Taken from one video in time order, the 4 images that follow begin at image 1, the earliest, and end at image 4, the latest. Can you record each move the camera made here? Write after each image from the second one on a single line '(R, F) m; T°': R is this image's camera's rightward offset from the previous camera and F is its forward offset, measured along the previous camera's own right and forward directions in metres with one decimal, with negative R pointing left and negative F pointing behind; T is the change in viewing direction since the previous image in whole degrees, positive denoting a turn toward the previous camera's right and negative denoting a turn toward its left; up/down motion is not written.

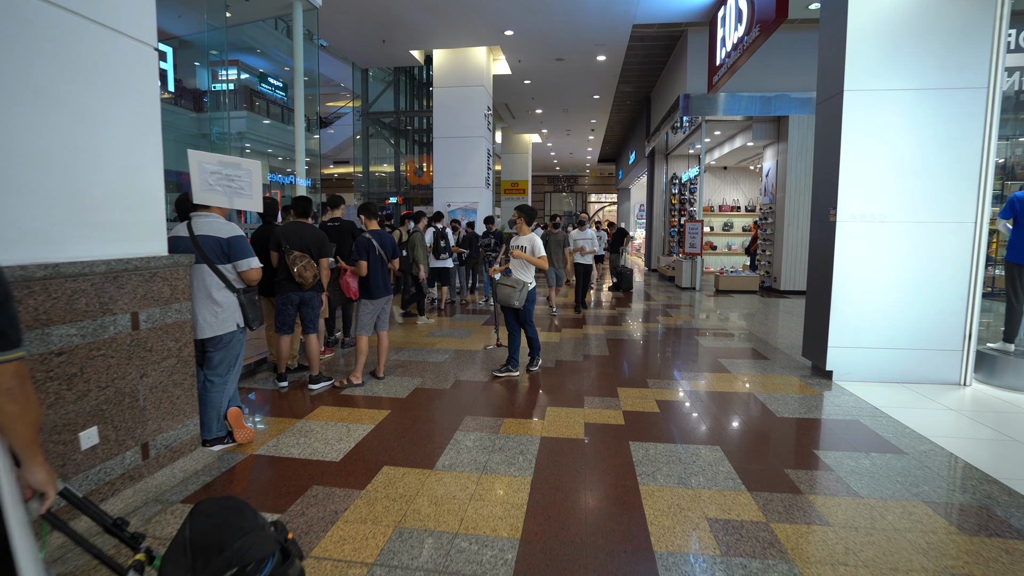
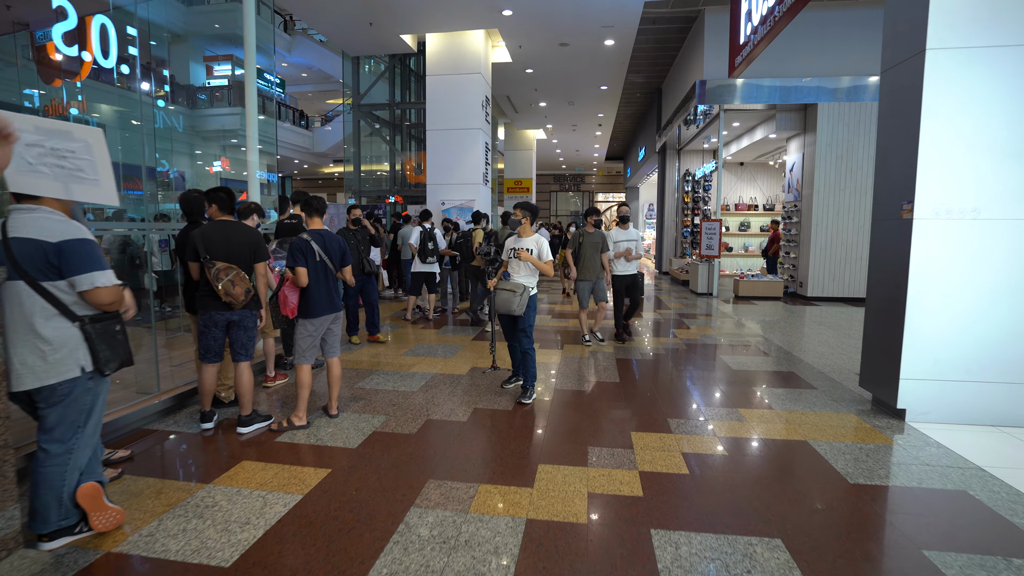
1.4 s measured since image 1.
(+0.1, +0.9) m; -1°
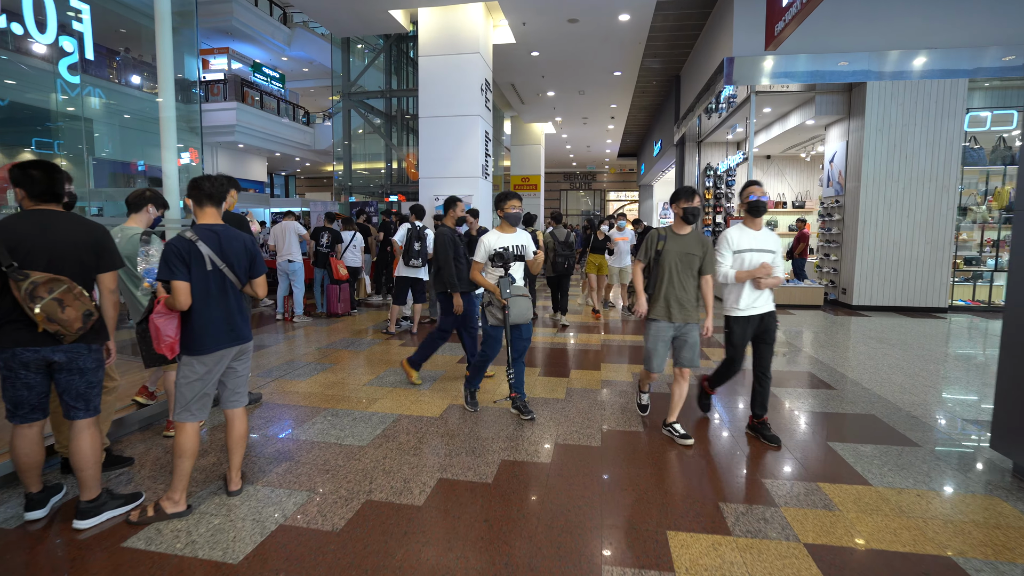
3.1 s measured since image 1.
(+0.2, +1.2) m; -1°
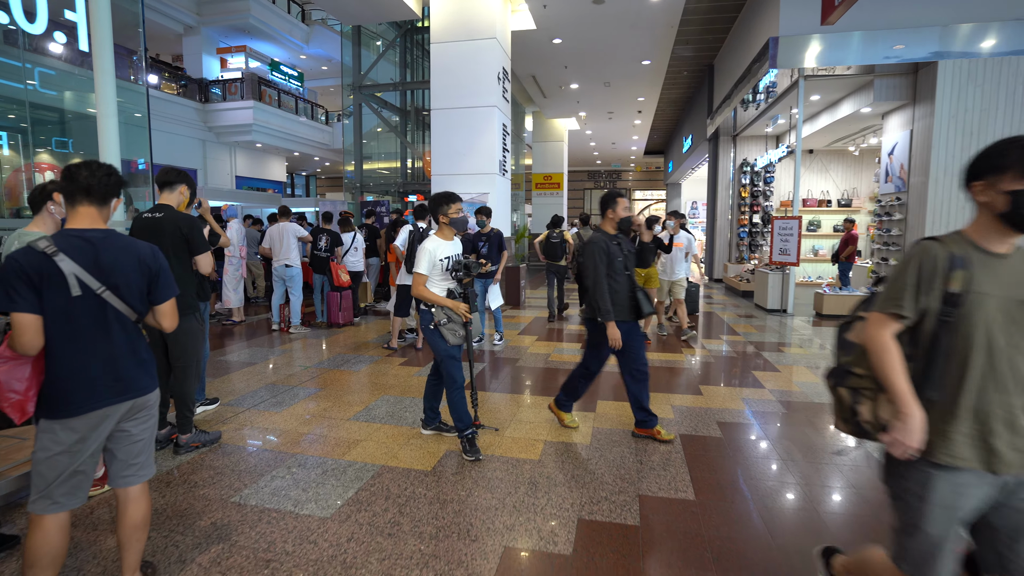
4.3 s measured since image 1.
(+0.1, +0.8) m; -2°
